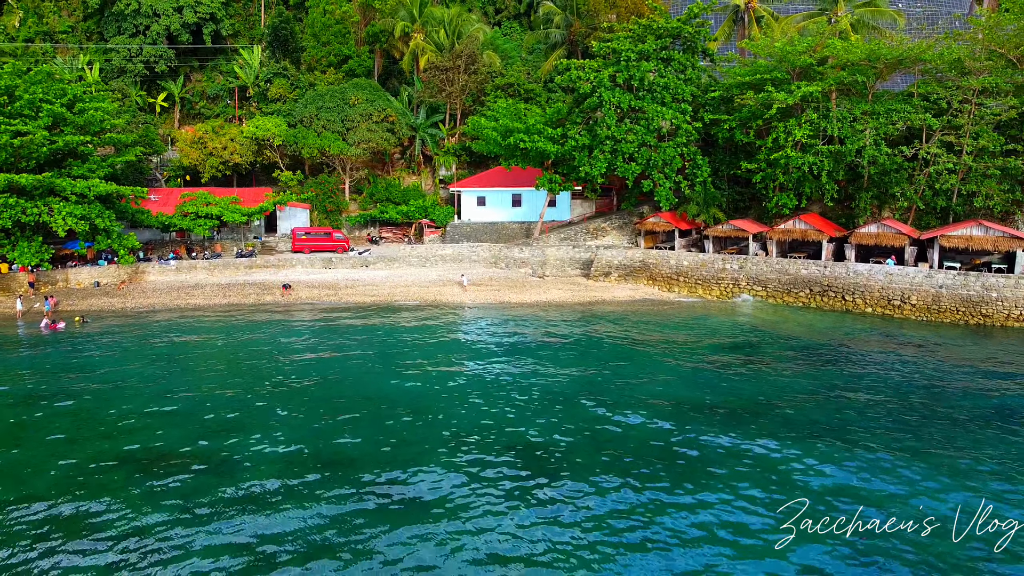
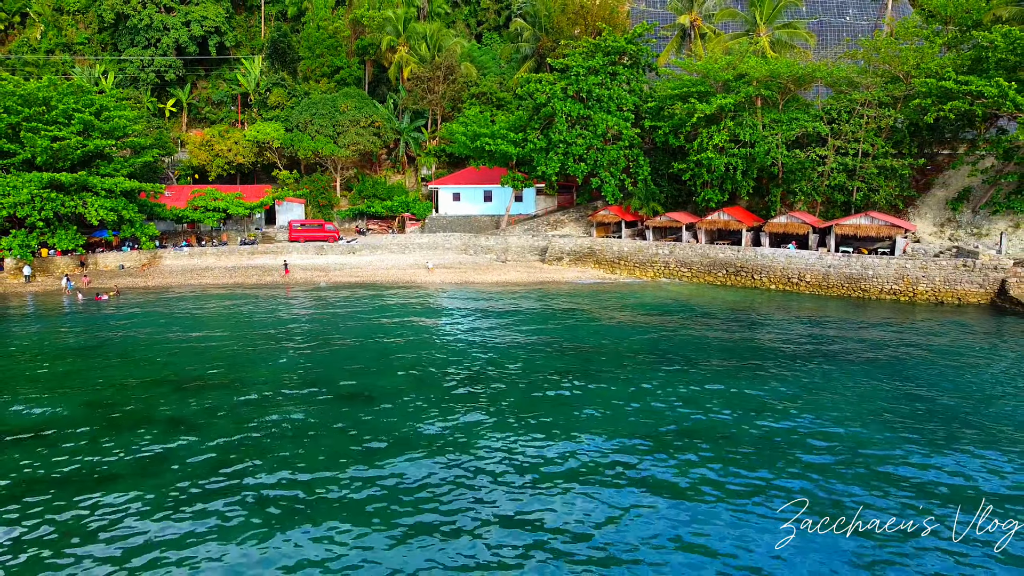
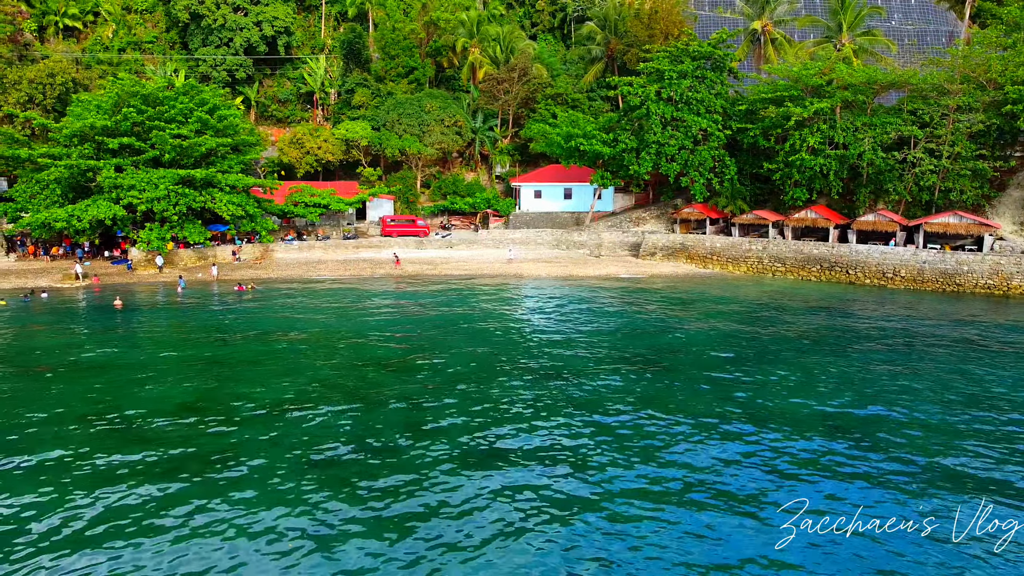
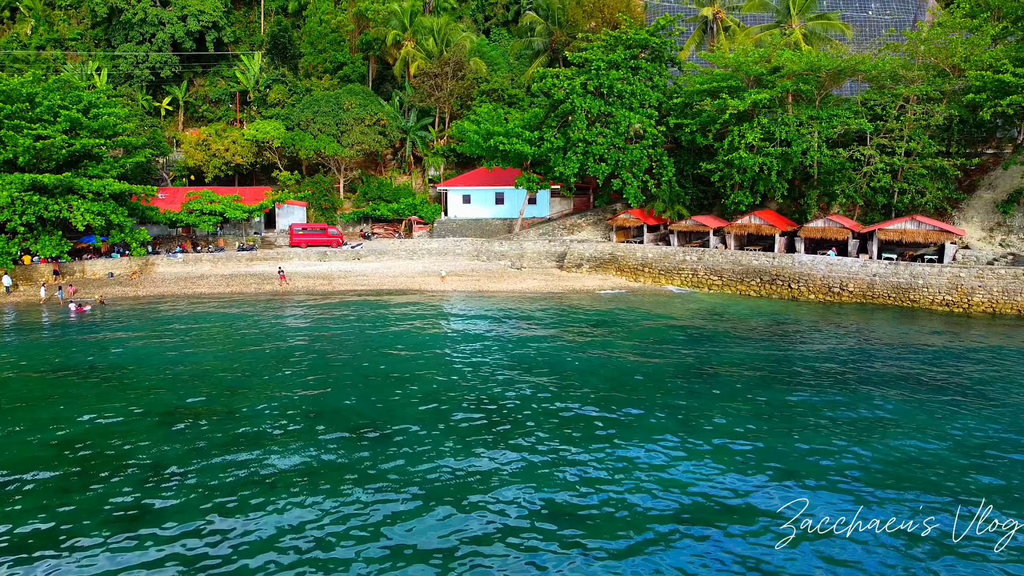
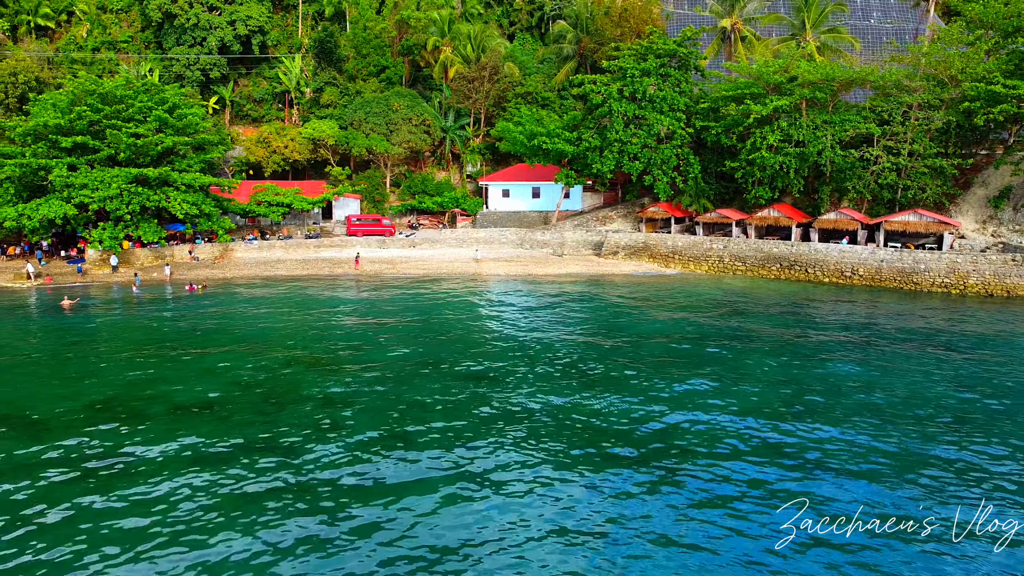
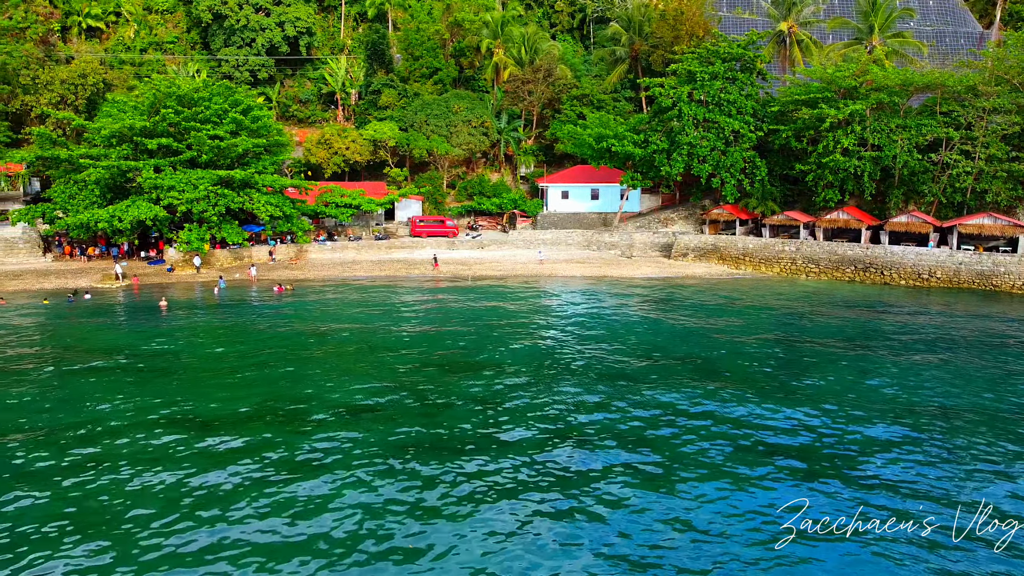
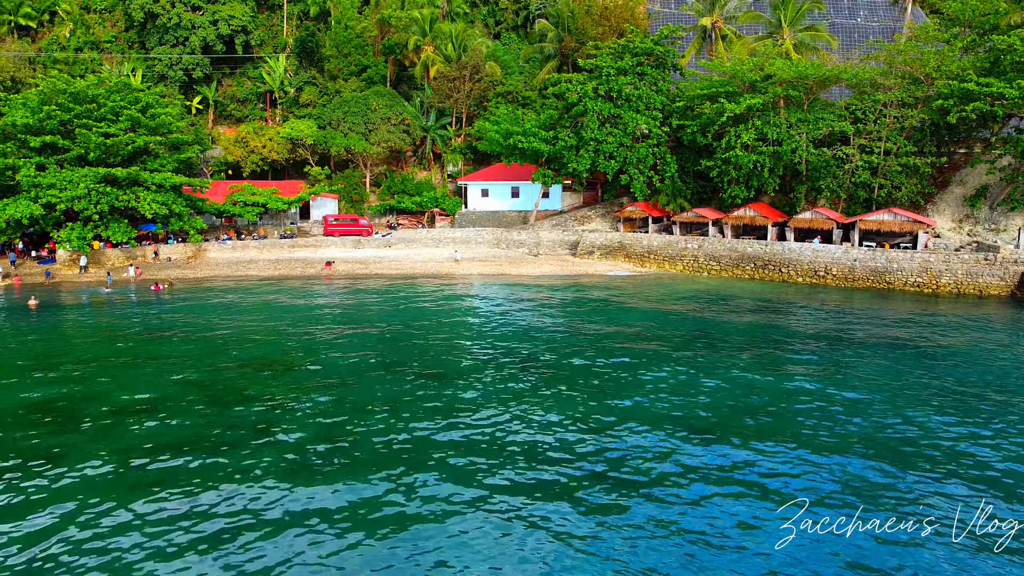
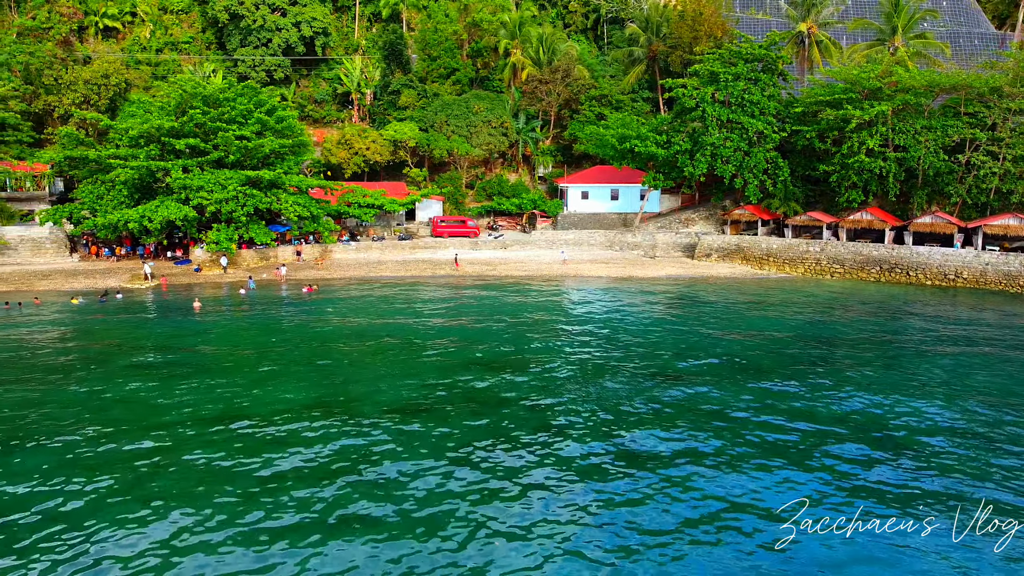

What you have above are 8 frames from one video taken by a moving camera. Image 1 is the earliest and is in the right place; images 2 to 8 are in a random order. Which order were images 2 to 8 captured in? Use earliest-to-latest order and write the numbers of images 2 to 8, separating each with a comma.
4, 2, 7, 5, 3, 6, 8
